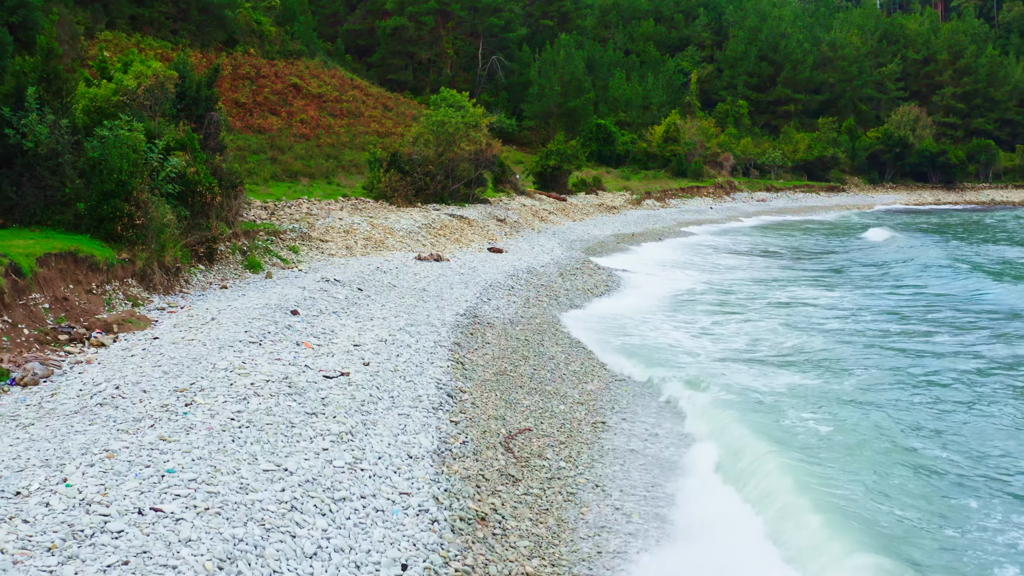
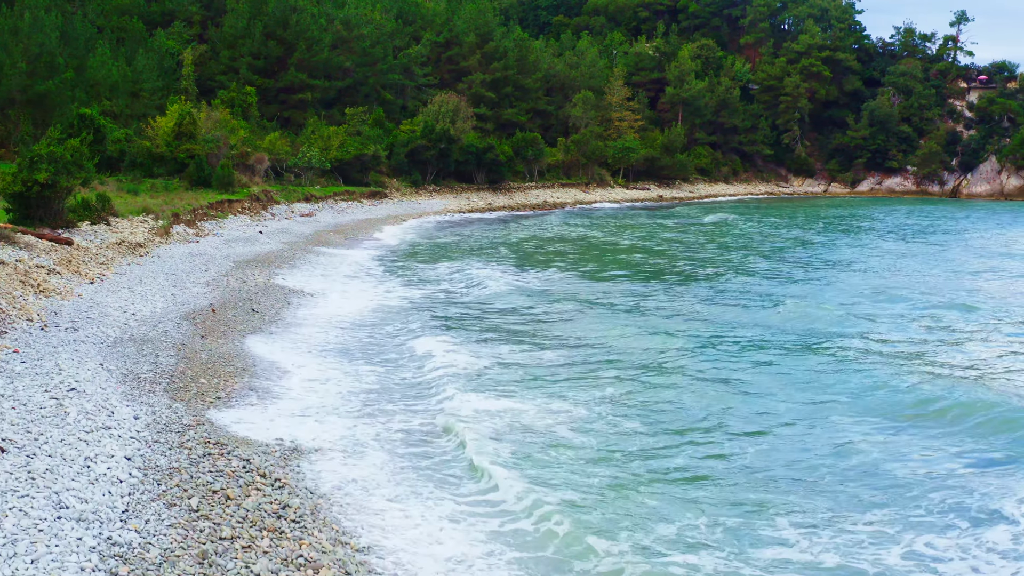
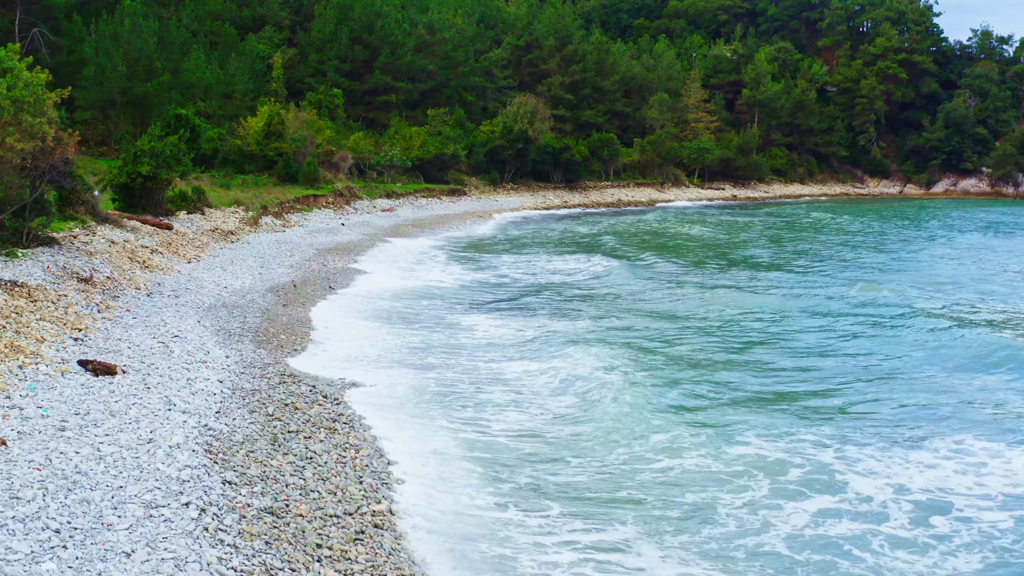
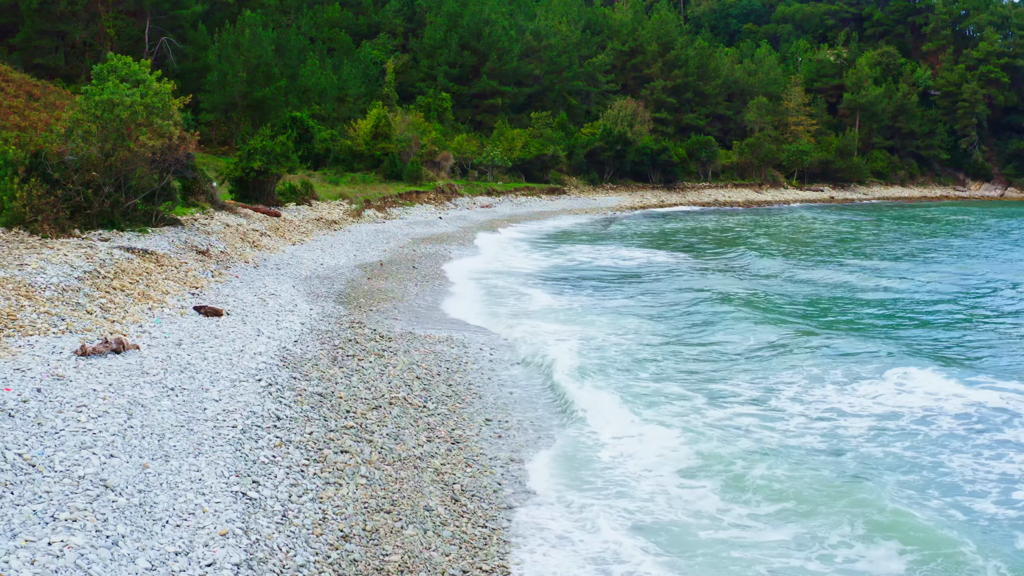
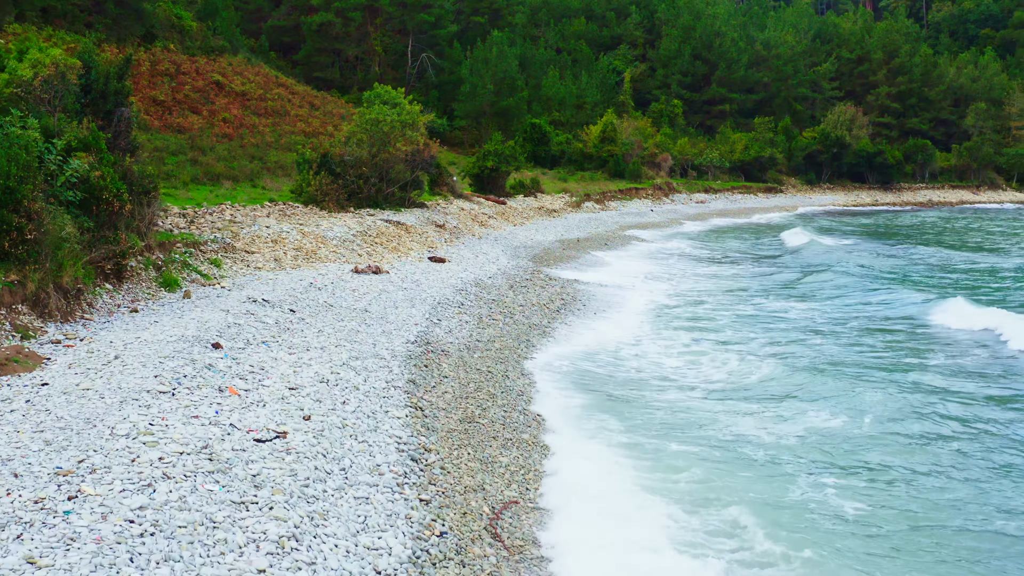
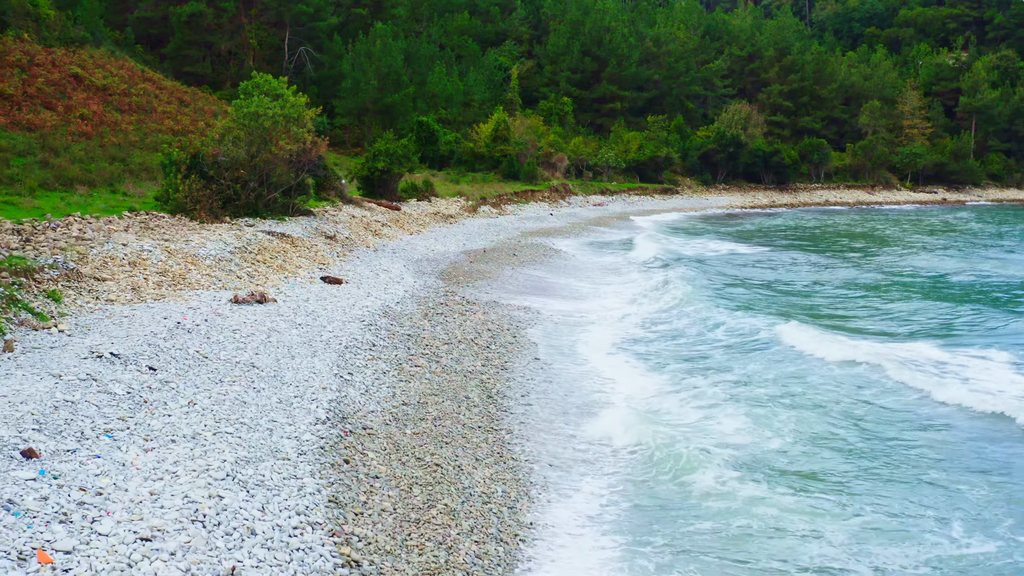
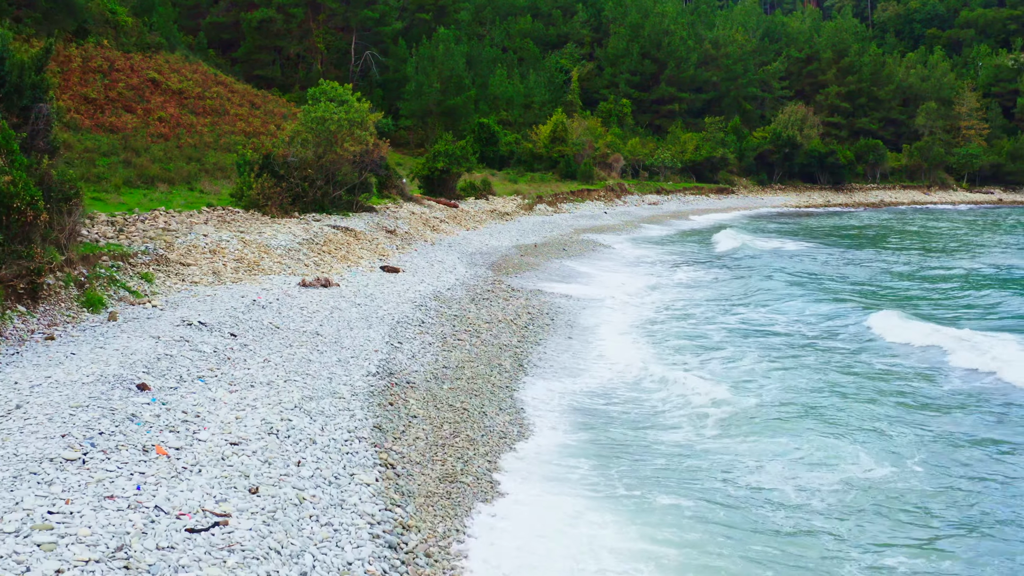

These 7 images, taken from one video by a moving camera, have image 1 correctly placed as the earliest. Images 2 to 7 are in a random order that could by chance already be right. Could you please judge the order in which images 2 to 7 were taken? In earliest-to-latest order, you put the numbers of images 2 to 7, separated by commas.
5, 7, 6, 4, 3, 2
